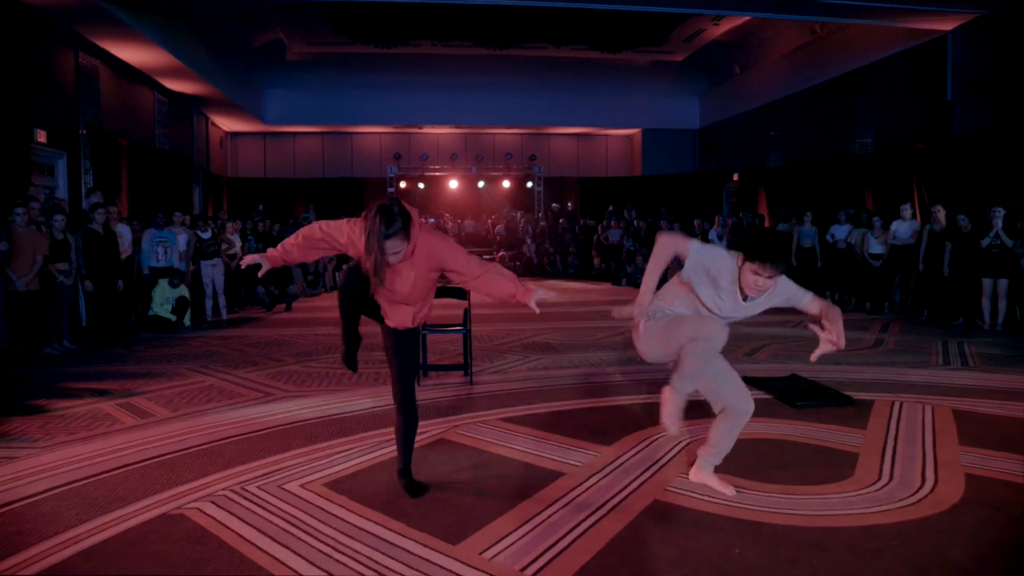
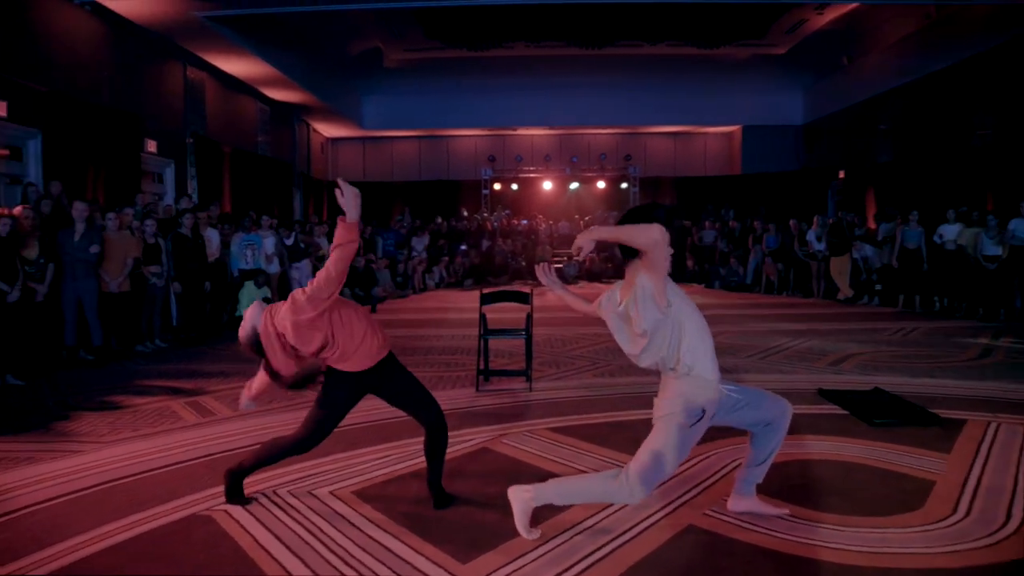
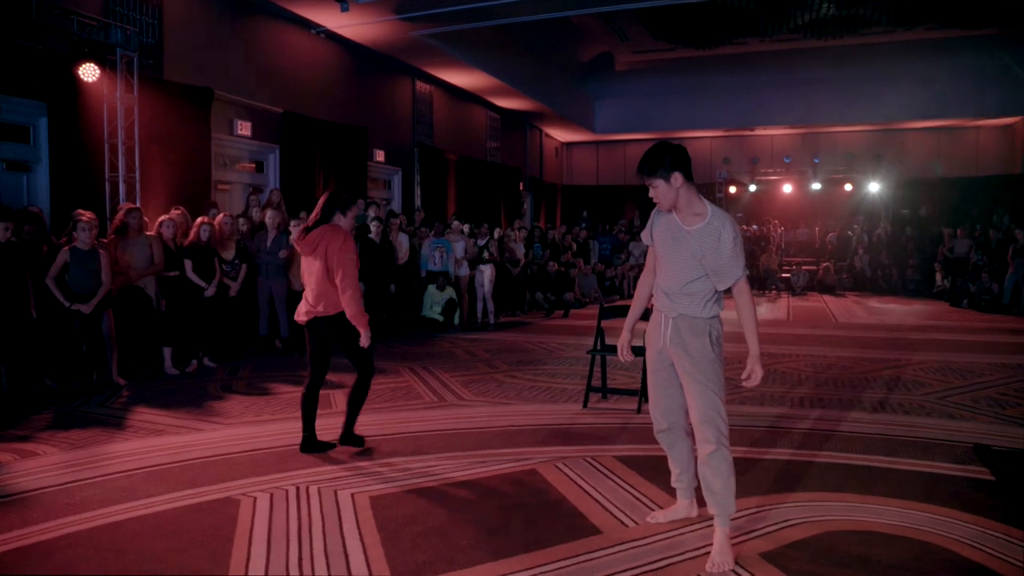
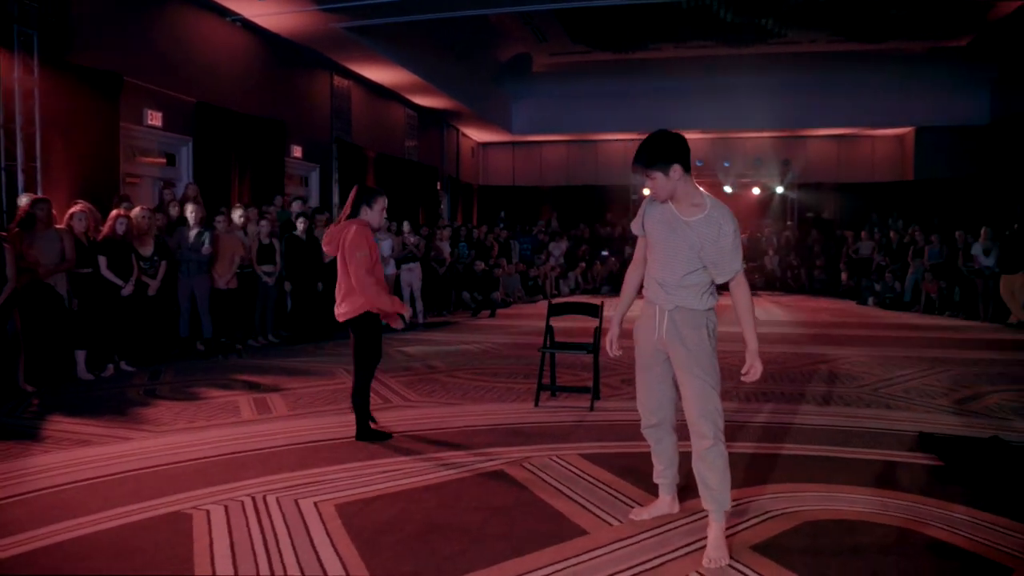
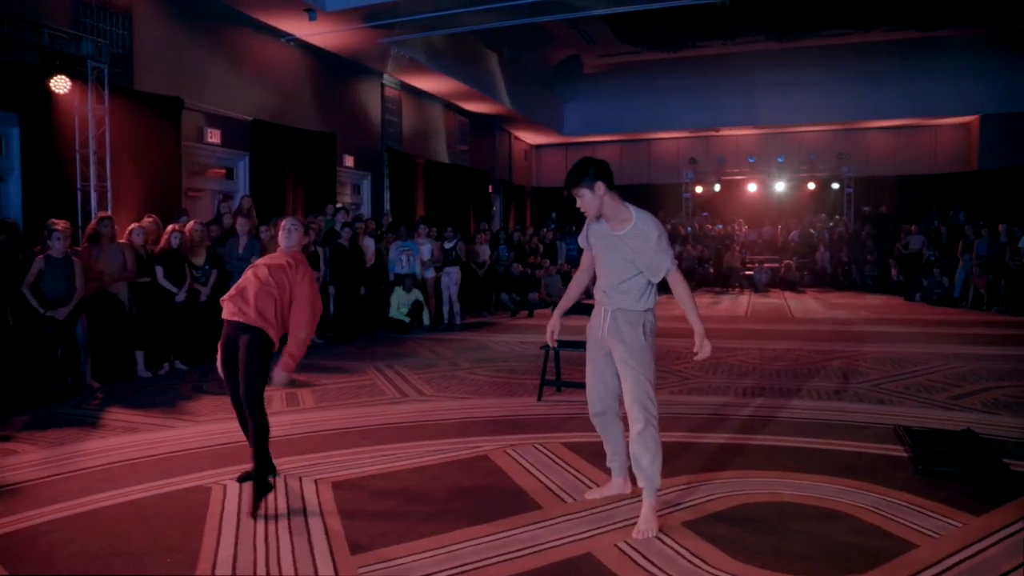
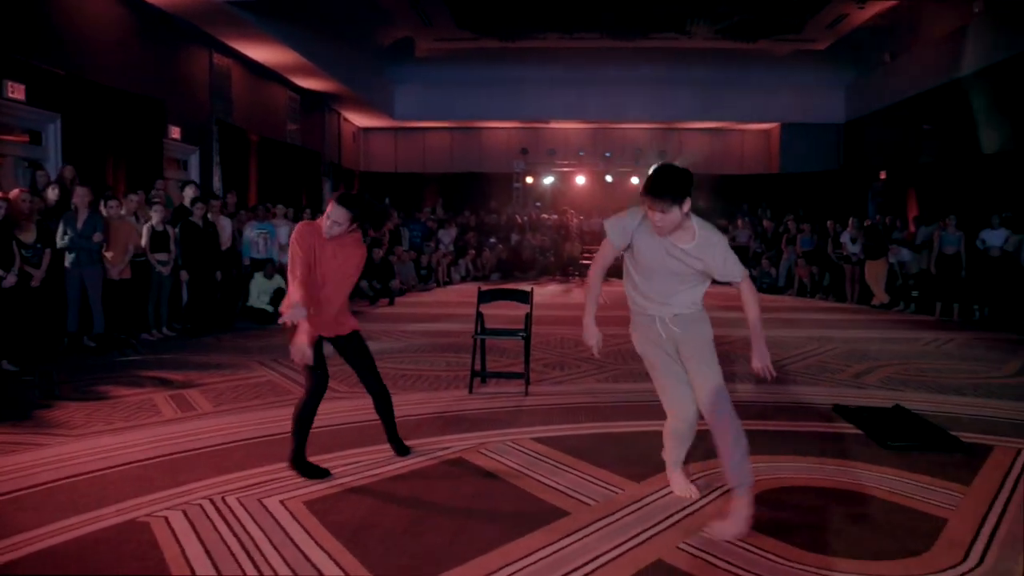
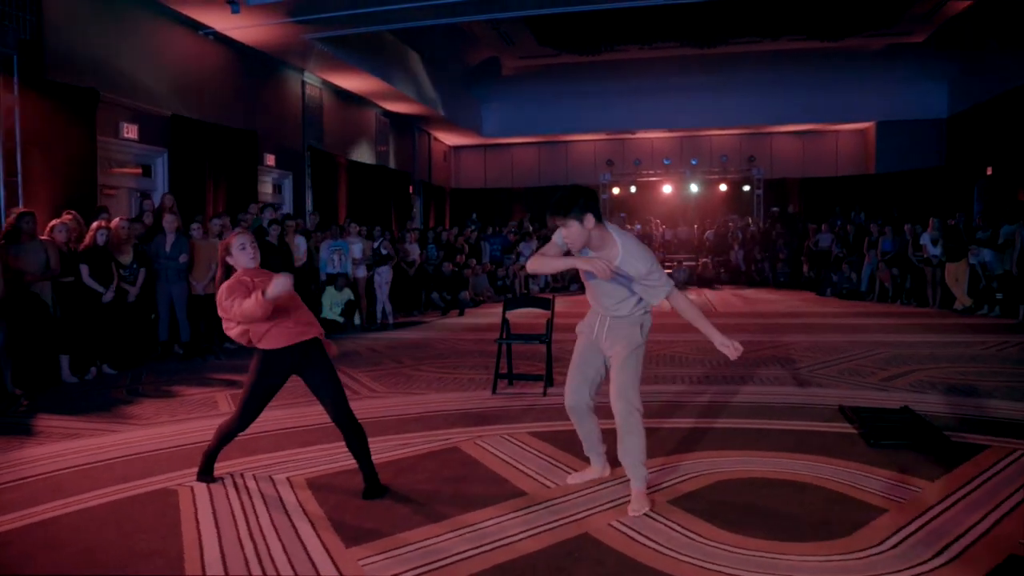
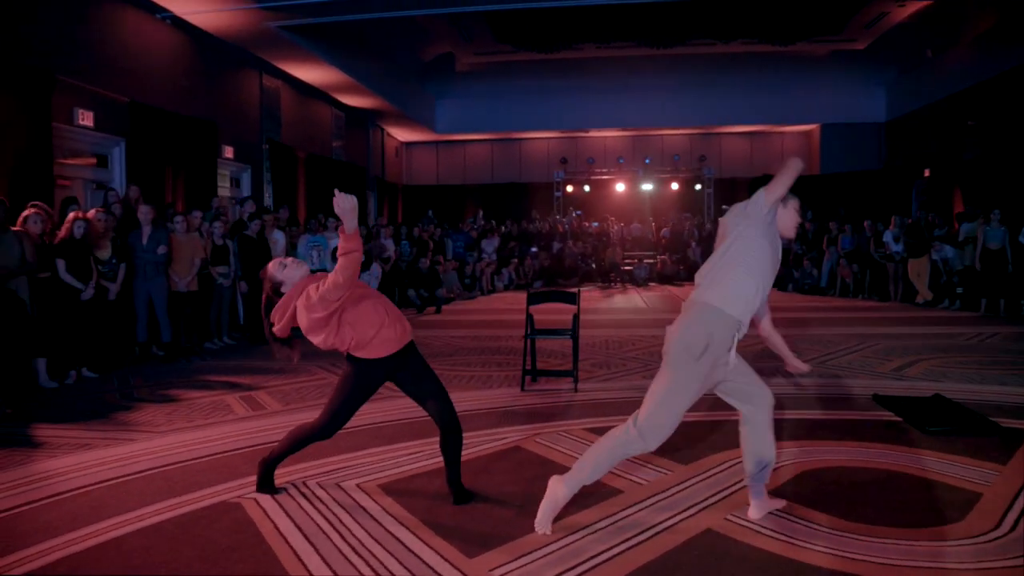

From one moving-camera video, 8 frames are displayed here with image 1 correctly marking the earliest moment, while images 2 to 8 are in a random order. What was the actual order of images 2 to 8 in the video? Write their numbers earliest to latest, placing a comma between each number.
2, 8, 7, 5, 3, 4, 6
